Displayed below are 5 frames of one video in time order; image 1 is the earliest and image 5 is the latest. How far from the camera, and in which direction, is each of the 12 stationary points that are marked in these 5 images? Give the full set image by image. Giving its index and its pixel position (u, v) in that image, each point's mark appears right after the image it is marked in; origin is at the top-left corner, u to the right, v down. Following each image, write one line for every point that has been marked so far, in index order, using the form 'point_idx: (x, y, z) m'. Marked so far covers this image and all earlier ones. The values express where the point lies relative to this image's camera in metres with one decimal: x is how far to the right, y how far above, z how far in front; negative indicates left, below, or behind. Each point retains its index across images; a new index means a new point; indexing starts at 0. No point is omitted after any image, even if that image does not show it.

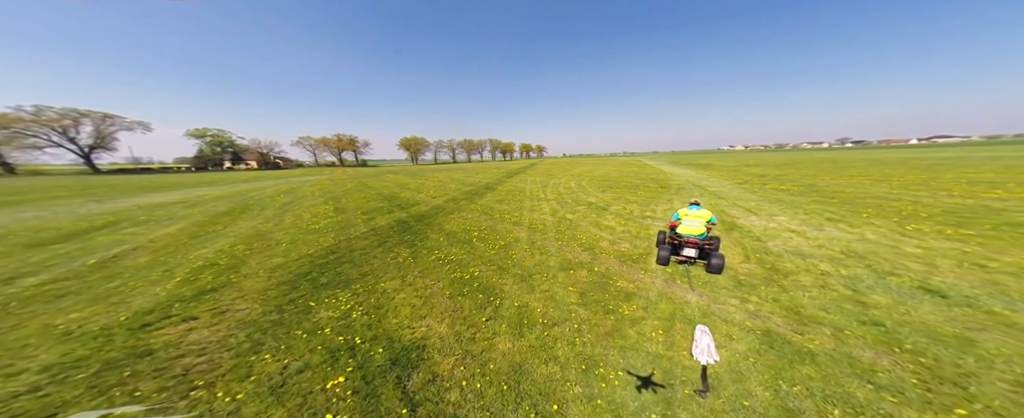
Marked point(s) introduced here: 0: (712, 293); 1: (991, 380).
0: (+6.0, -2.5, +7.1) m
1: (+7.6, -2.8, +3.8) m
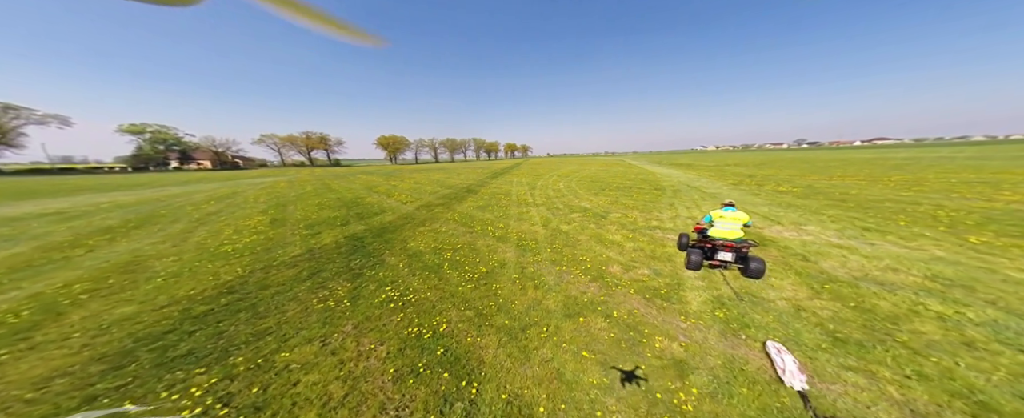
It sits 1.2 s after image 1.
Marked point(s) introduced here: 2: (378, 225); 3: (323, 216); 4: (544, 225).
0: (+5.7, -2.9, +4.6) m
1: (+7.6, -3.2, +1.5) m
2: (-8.4, -1.0, +14.8) m
3: (-13.2, -0.4, +16.7) m
4: (+1.9, -1.0, +14.1) m
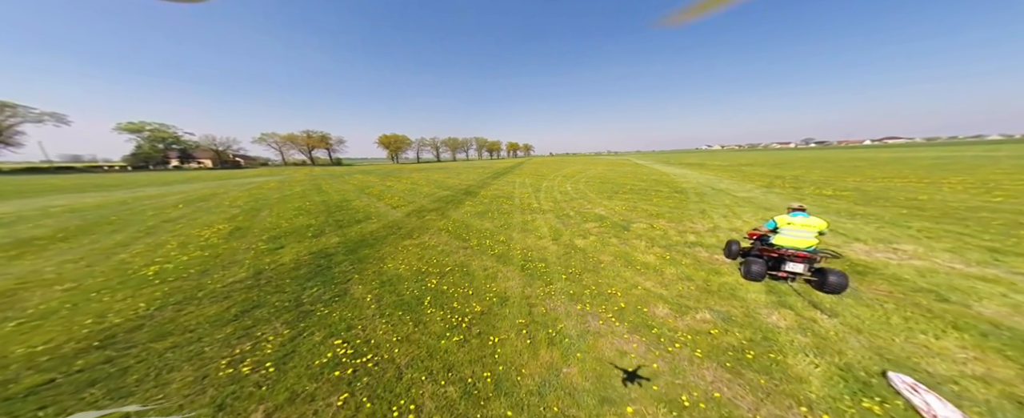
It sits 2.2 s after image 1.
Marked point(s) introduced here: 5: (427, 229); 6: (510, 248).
0: (+5.7, -3.4, +2.1) m
1: (+7.6, -3.7, -1.1) m
2: (-8.2, -1.4, +12.5) m
3: (-13.0, -0.8, +14.4) m
4: (+2.1, -1.4, +11.6) m
5: (-4.9, -1.1, +13.7) m
6: (-0.1, -1.7, +10.7) m
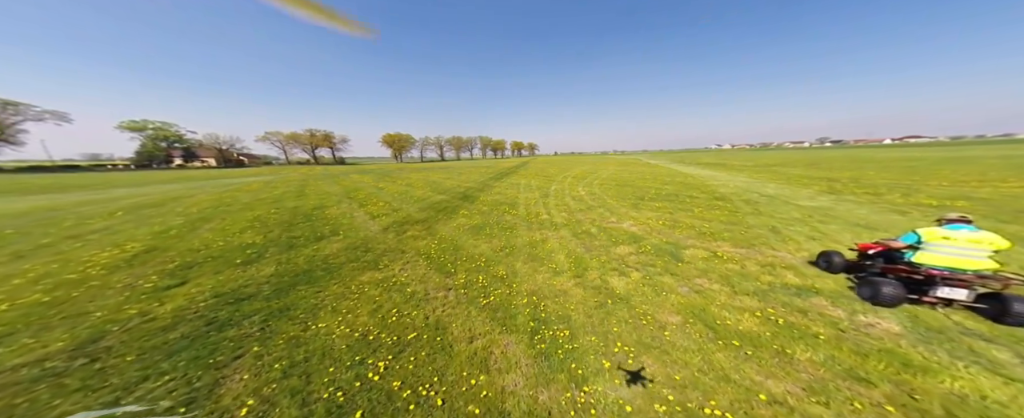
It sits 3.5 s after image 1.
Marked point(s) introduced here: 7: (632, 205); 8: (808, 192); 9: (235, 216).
0: (+5.6, -4.1, -1.6) m
1: (+7.4, -4.5, -4.8) m
2: (-8.0, -2.0, +9.1) m
3: (-12.8, -1.4, +11.1) m
4: (+2.2, -2.1, +8.0) m
5: (-4.7, -1.8, +10.2) m
6: (0.0, -2.4, +7.2) m
7: (+8.4, +0.2, +16.8) m
8: (+22.3, +1.3, +18.1) m
9: (-17.1, -0.5, +15.0) m
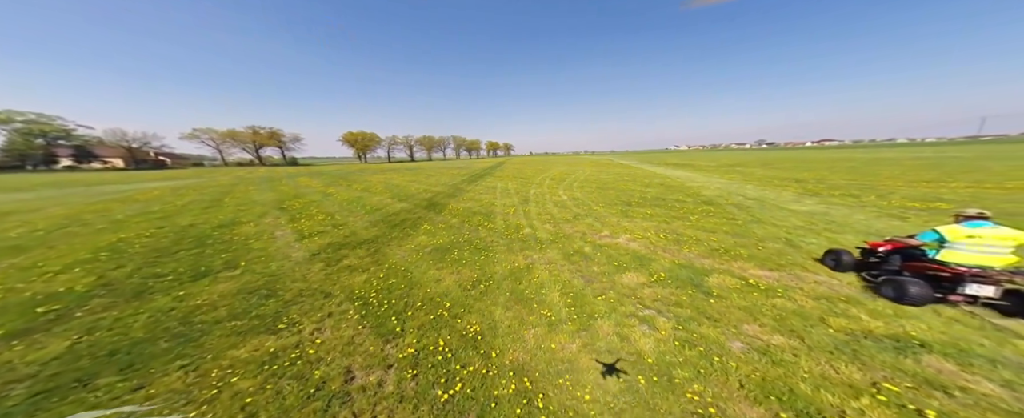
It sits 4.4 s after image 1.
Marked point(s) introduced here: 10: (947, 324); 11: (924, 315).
0: (+6.2, -4.6, -3.6) m
1: (+8.4, -4.9, -6.6) m
2: (-8.6, -2.9, +5.5) m
3: (-13.5, -2.3, +6.9) m
4: (+1.7, -2.7, +5.5) m
5: (-5.4, -2.5, +7.0) m
6: (-0.4, -3.0, +4.5) m
7: (+6.8, -0.2, +15.0) m
8: (+20.5, +1.1, +17.8) m
9: (-18.3, -1.5, +10.3) m
10: (+8.7, -2.6, +5.0) m
11: (+8.7, -2.6, +5.1) m
